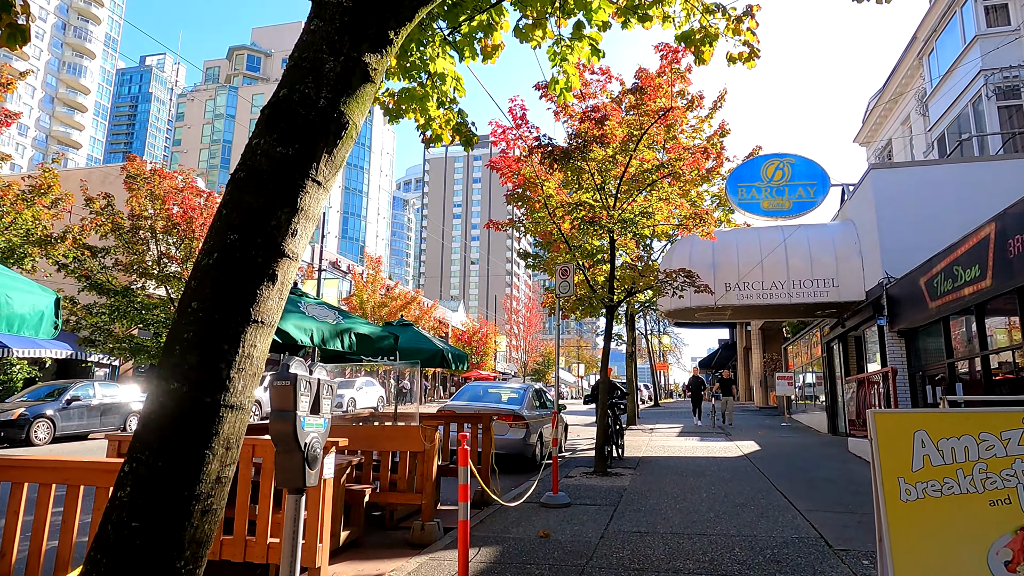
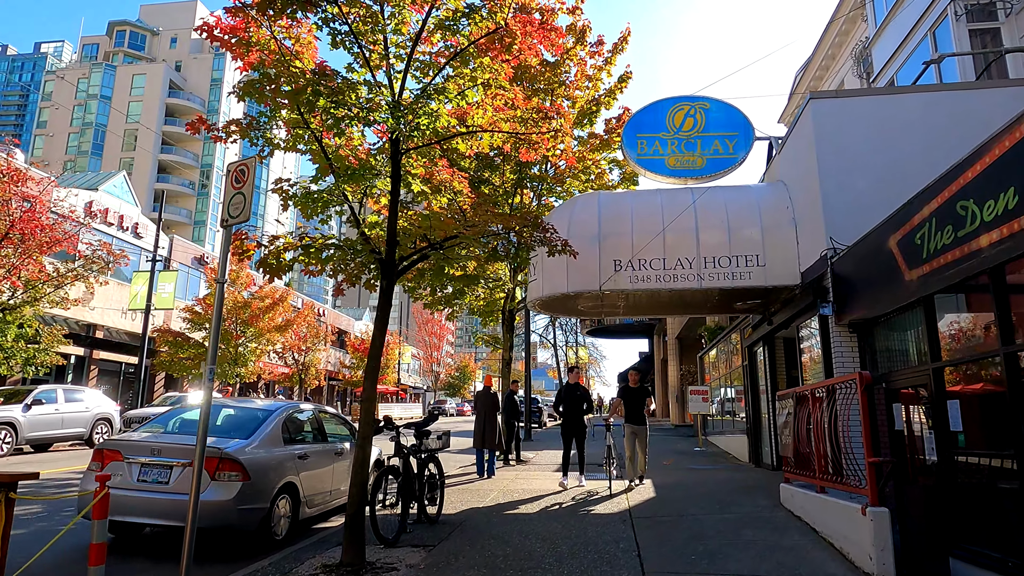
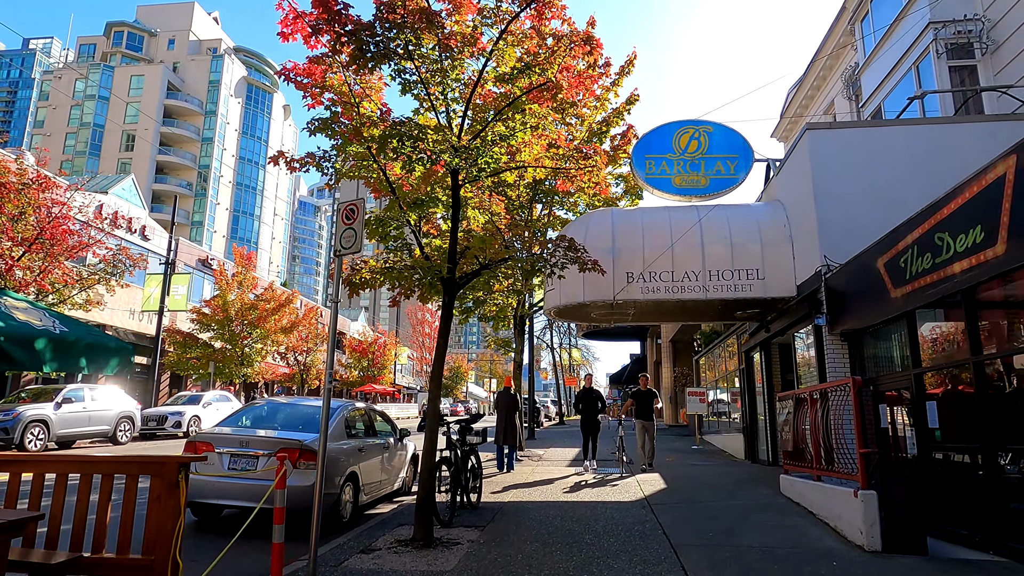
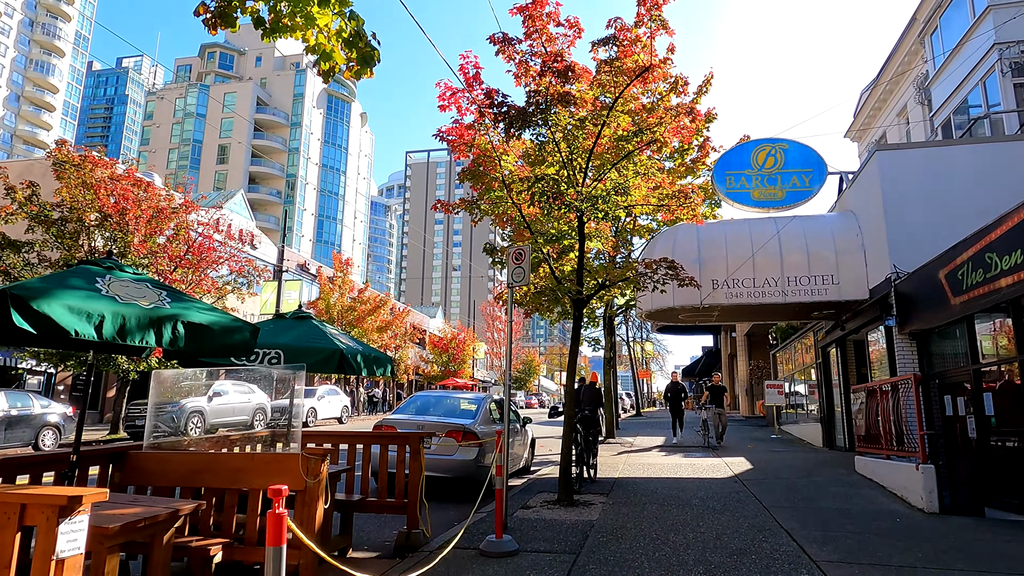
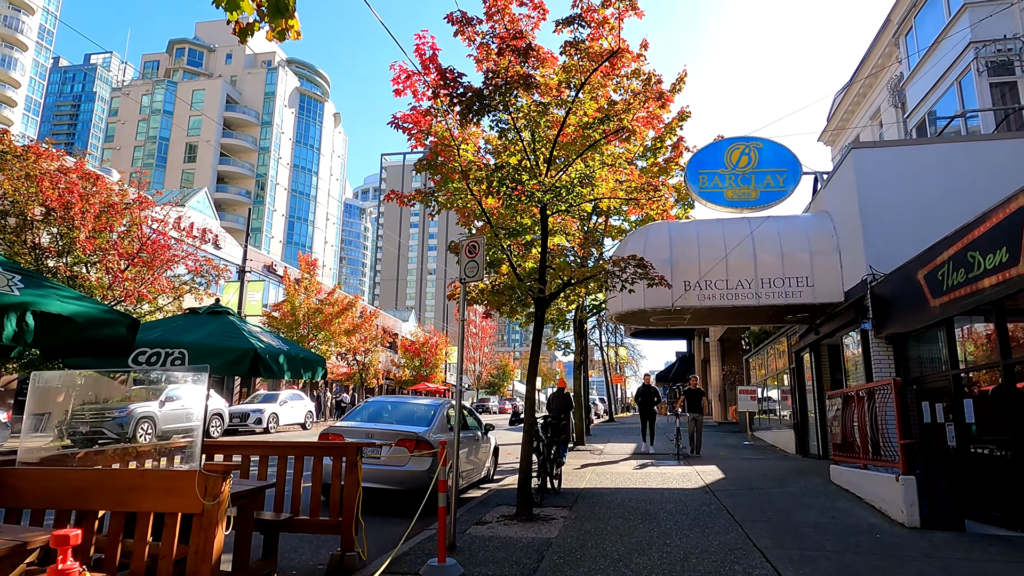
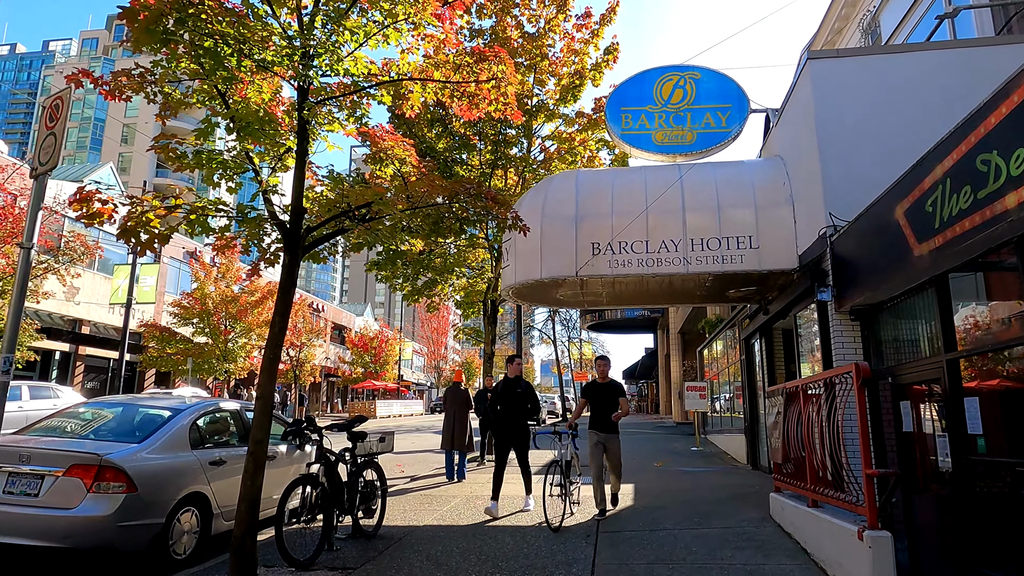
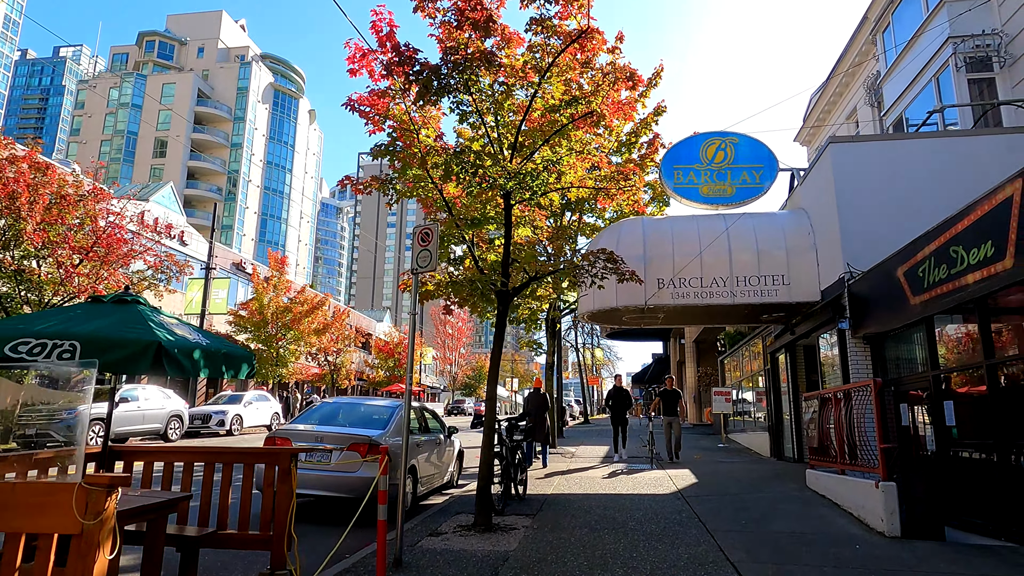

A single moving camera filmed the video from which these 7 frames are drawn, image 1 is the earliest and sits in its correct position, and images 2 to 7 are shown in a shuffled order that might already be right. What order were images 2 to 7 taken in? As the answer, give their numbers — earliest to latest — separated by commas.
4, 5, 7, 3, 2, 6
